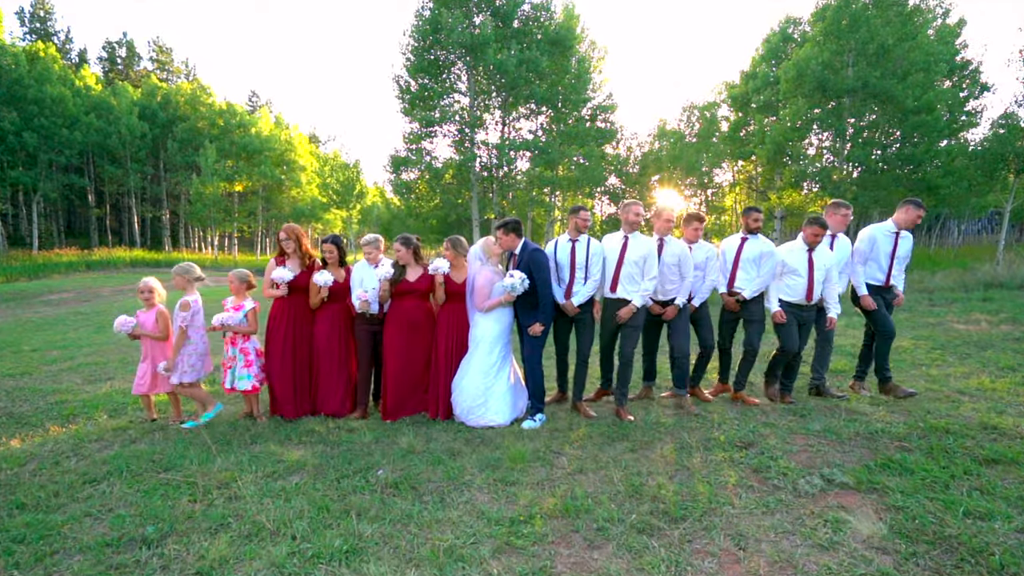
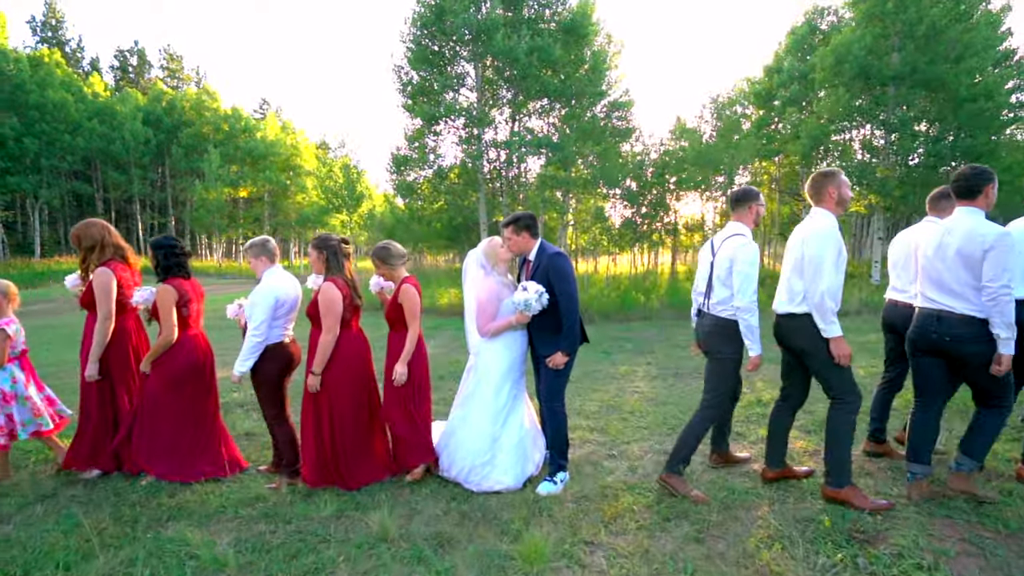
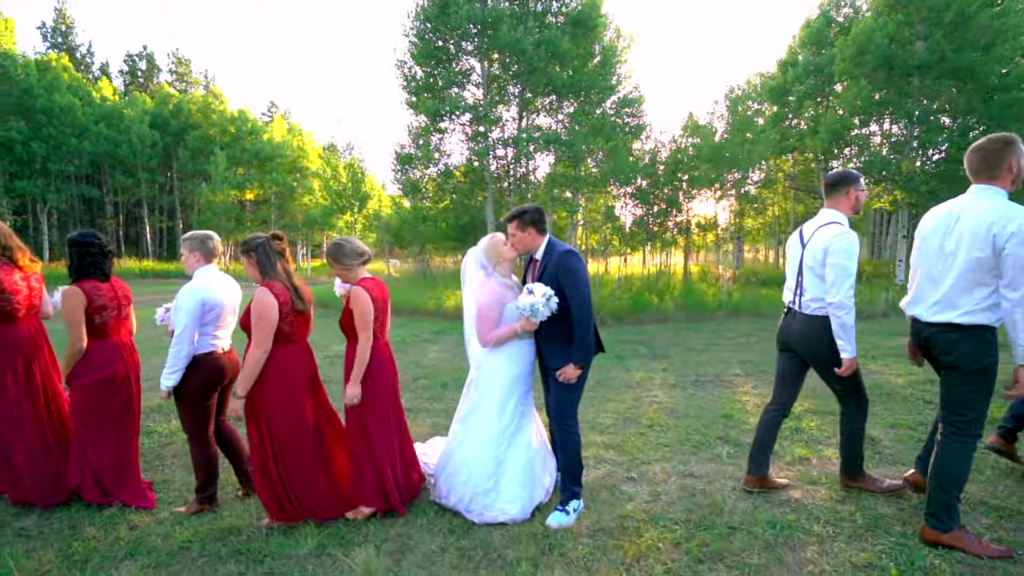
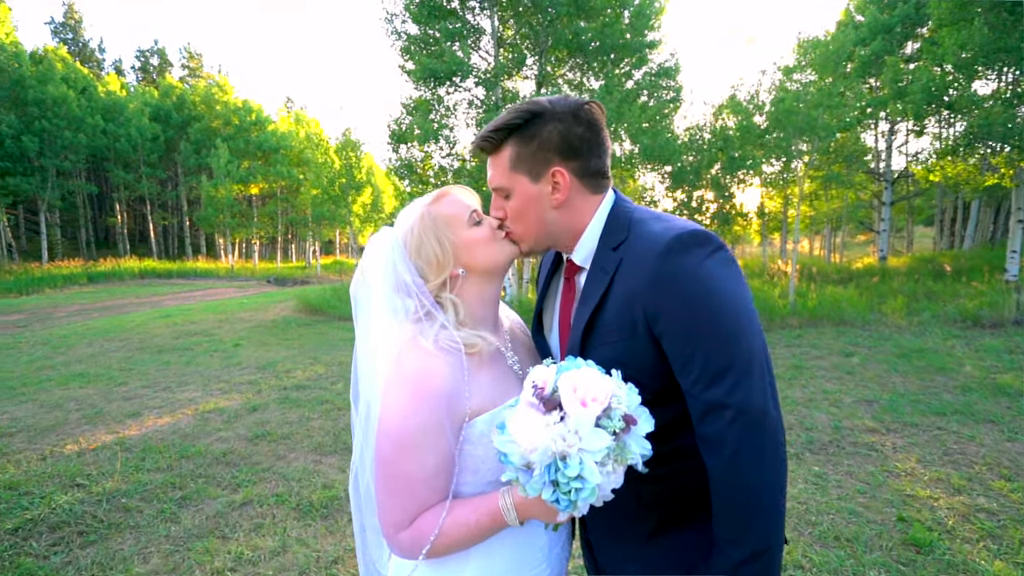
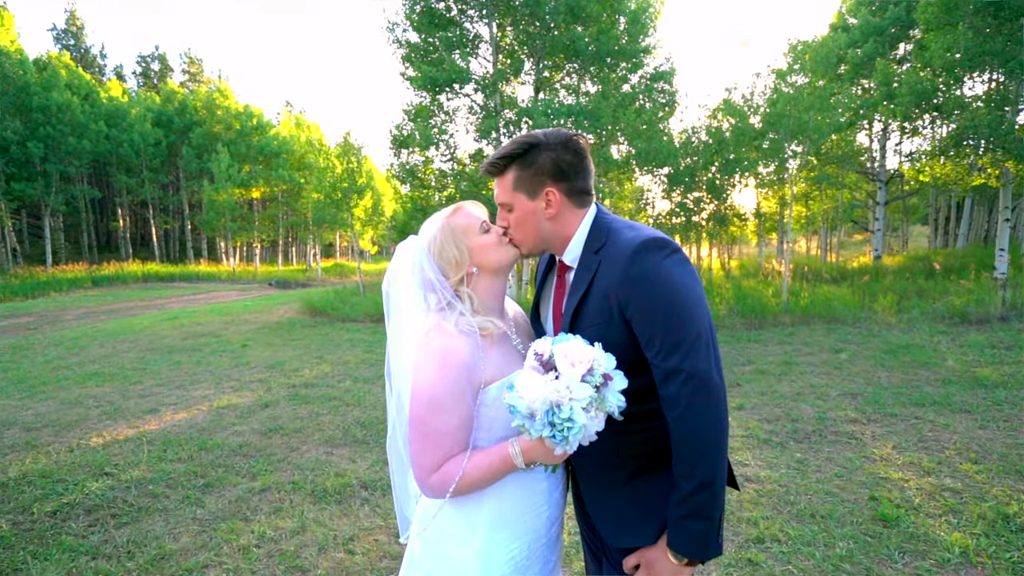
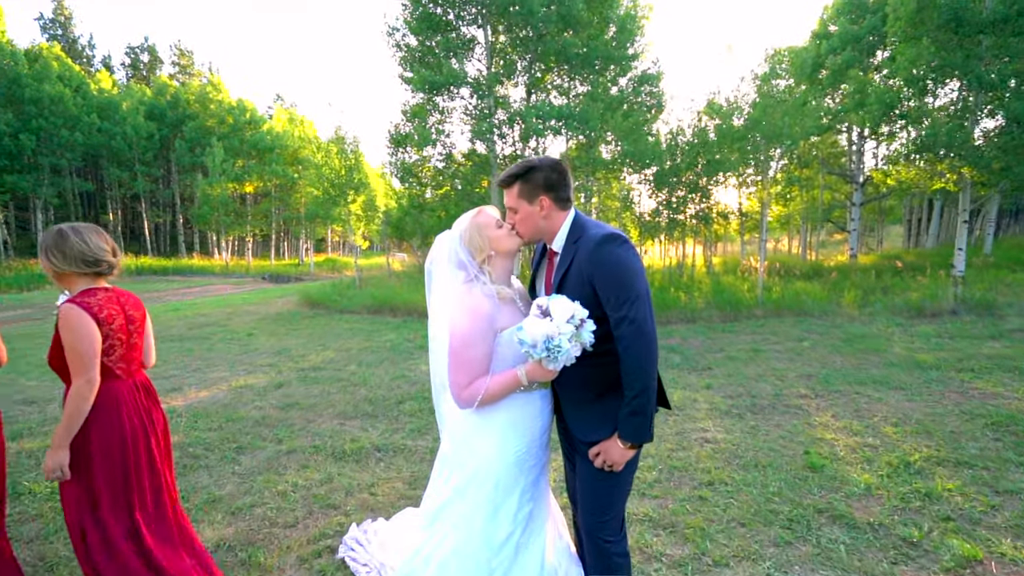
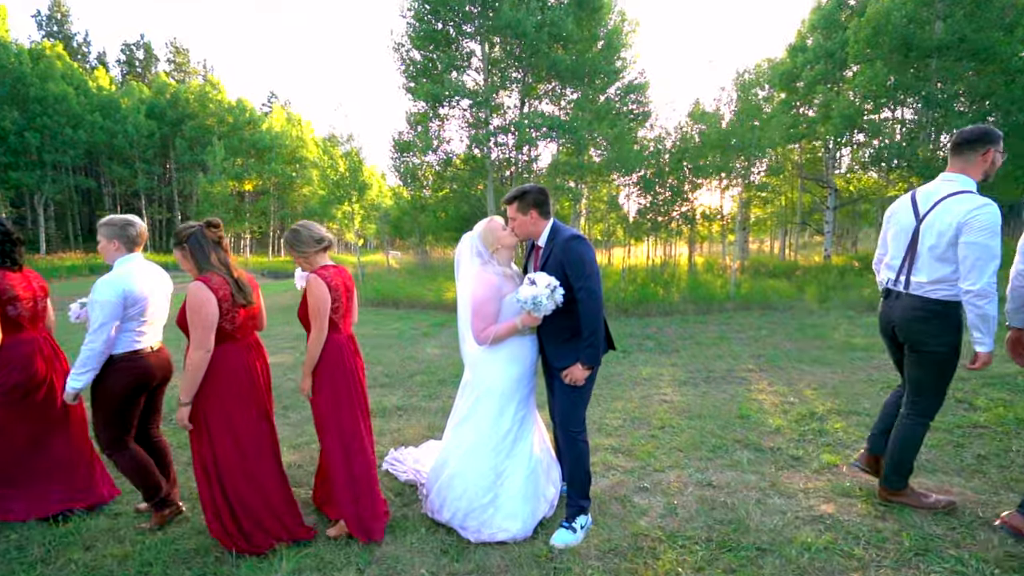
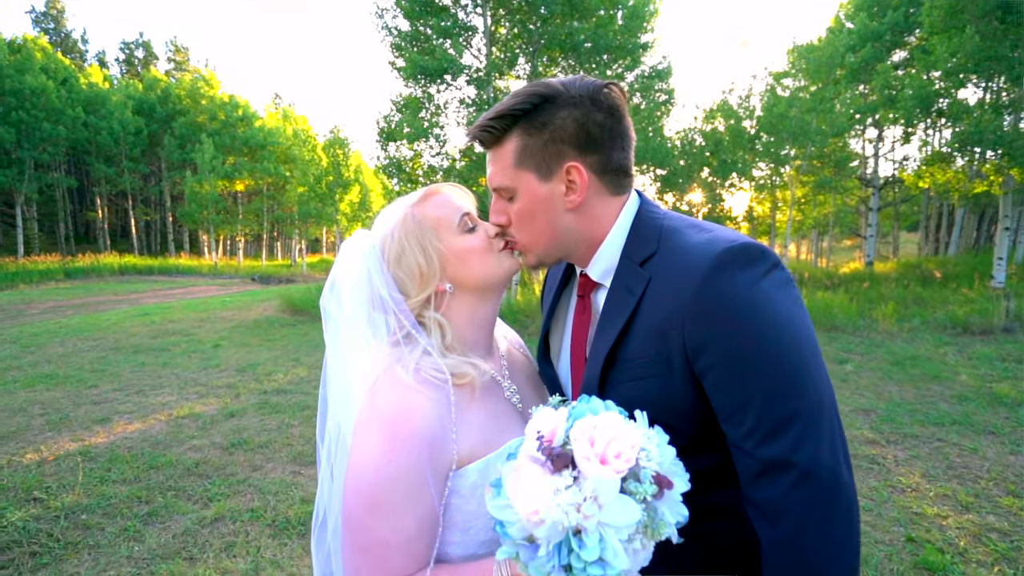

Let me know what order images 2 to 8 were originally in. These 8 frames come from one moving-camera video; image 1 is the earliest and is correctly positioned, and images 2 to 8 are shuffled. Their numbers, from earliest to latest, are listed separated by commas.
2, 3, 7, 6, 5, 4, 8
